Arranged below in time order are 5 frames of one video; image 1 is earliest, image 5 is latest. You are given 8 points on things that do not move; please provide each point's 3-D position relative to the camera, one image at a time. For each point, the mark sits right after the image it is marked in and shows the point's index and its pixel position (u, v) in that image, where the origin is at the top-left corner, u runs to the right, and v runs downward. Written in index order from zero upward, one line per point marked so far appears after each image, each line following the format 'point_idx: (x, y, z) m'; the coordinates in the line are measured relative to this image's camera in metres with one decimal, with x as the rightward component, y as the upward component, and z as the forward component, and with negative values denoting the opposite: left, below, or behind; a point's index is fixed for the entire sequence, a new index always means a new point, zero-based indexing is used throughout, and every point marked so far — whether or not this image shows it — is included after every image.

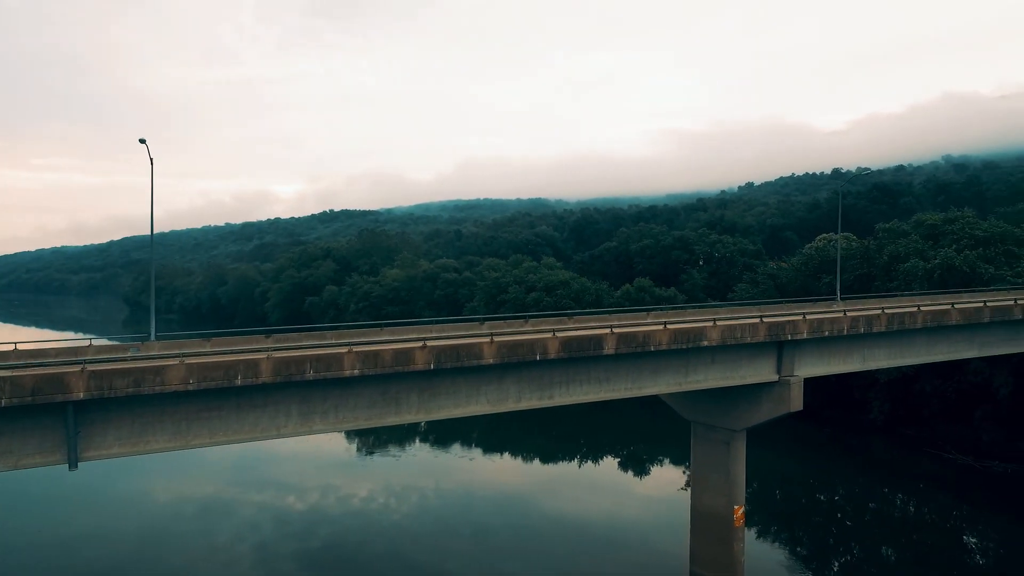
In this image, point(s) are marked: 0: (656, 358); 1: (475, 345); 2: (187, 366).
0: (+3.9, -1.9, +16.8) m
1: (-0.9, -1.3, +14.4) m
2: (-6.4, -1.5, +12.2) m
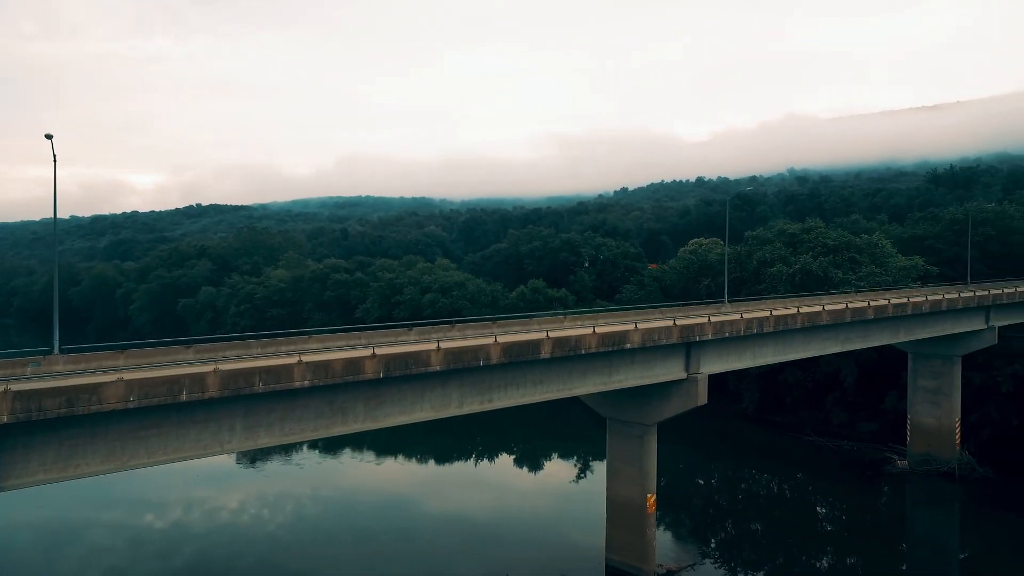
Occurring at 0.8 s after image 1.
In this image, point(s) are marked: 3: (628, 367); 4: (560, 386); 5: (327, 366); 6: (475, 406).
0: (+2.1, -2.1, +18.0) m
1: (-2.1, -1.6, +14.7) m
2: (-7.2, -1.8, +11.5) m
3: (+3.6, -2.4, +19.0) m
4: (+1.4, -2.8, +17.6) m
5: (-4.0, -1.7, +13.5) m
6: (-1.0, -3.1, +16.2) m
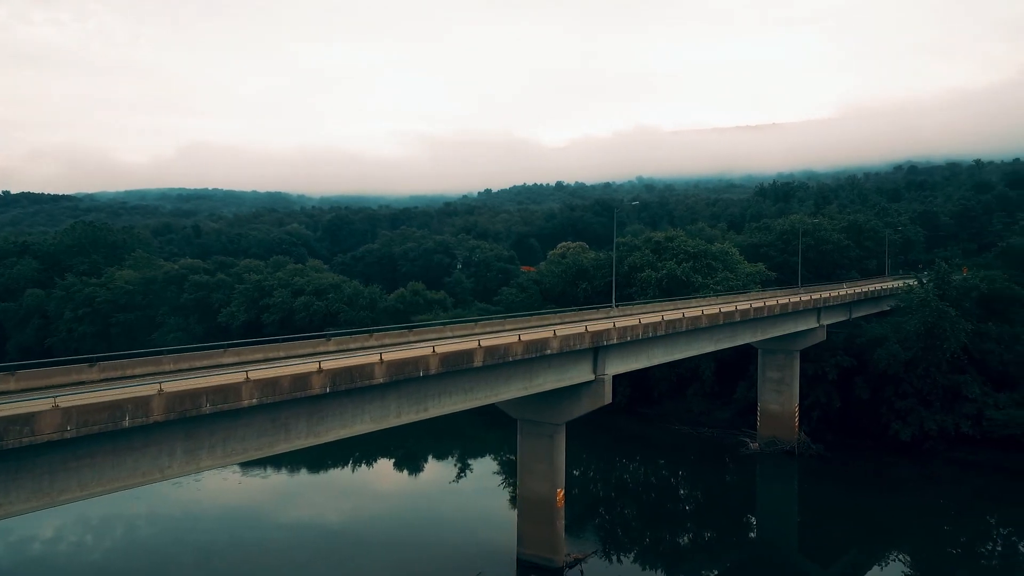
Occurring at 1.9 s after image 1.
0: (-0.1, -2.4, +18.9) m
1: (-3.5, -1.9, +14.8) m
2: (-7.7, -2.1, +10.6) m
3: (+1.1, -2.7, +20.3) m
4: (-0.7, -3.1, +18.4) m
5: (-5.1, -2.0, +13.2) m
6: (-2.7, -3.4, +16.5) m
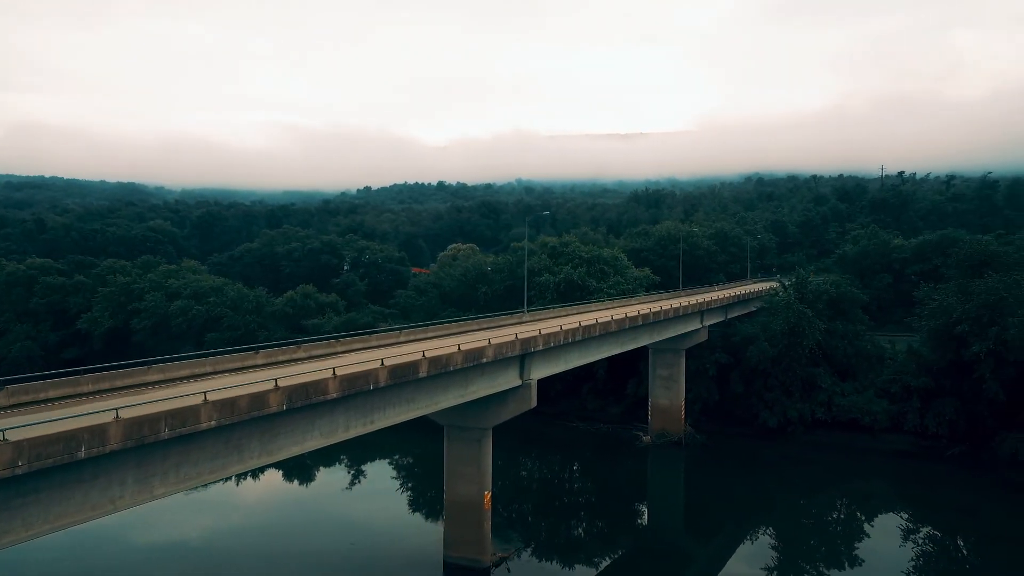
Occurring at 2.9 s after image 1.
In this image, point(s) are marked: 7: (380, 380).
0: (-2.0, -2.8, +19.4) m
1: (-4.5, -2.2, +14.7) m
2: (-7.8, -2.5, +9.7) m
3: (-1.1, -3.1, +20.9) m
4: (-2.5, -3.4, +18.8) m
5: (-5.8, -2.4, +12.8) m
6: (-4.1, -3.7, +16.5) m
7: (-3.5, -2.4, +16.3) m
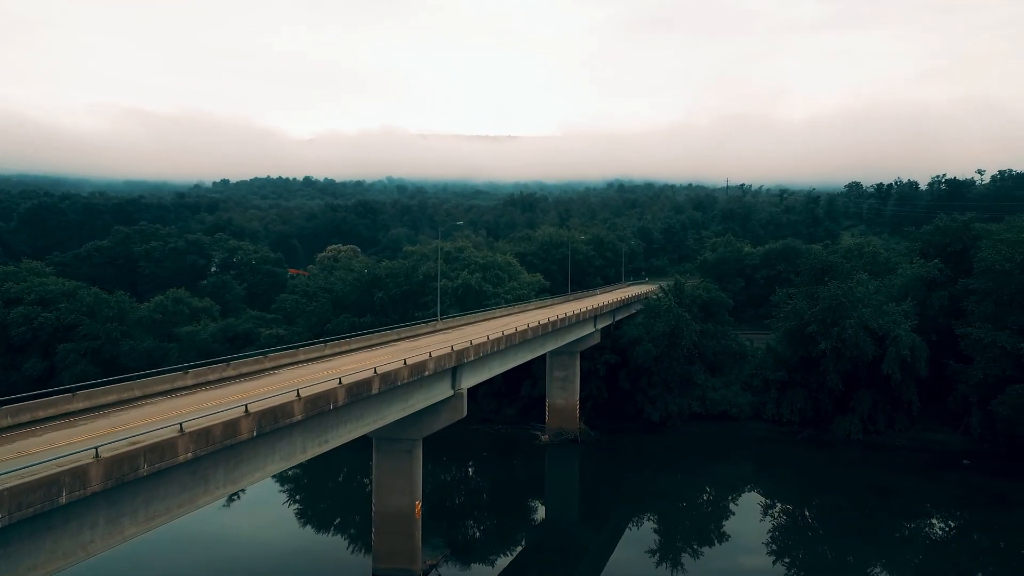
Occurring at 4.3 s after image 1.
0: (-3.7, -3.2, +19.5) m
1: (-5.2, -2.7, +14.3) m
2: (-7.3, -2.9, +8.8) m
3: (-3.2, -3.5, +21.2) m
4: (-4.1, -3.9, +18.7) m
5: (-6.0, -2.9, +12.2) m
6: (-5.1, -4.2, +16.2) m
7: (-4.5, -2.9, +16.1) m
